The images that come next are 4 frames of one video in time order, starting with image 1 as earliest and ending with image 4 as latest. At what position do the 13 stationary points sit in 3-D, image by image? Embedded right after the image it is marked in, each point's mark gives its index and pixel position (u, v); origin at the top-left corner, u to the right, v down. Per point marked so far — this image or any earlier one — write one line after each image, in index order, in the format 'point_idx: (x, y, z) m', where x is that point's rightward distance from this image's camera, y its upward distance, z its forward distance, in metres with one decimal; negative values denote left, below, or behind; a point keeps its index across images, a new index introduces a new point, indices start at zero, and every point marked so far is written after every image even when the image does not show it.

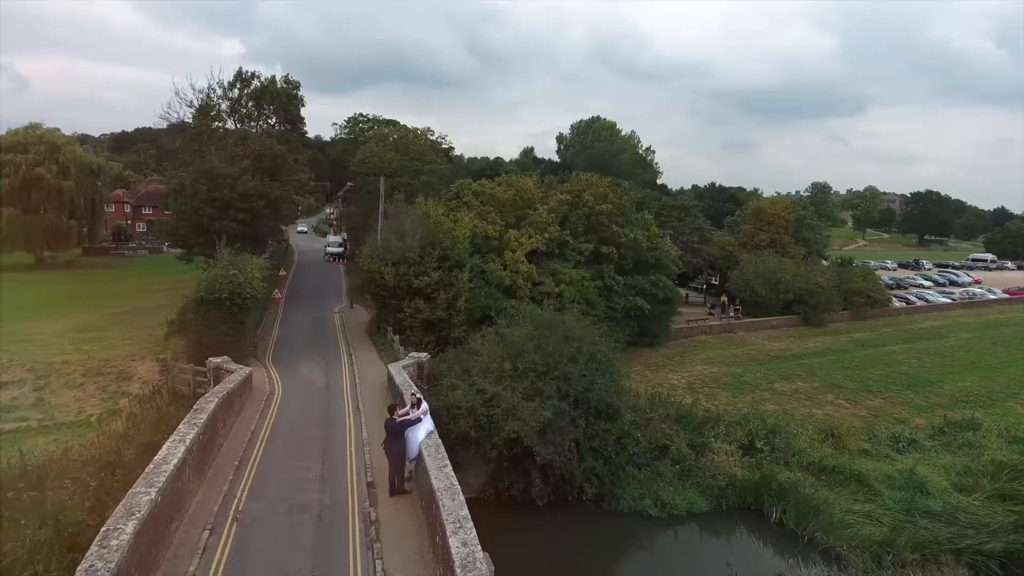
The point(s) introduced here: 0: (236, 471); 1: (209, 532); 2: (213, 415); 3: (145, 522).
0: (-5.6, -3.7, +12.9) m
1: (-5.1, -4.0, +10.6) m
2: (-6.3, -2.6, +13.5) m
3: (-5.1, -3.2, +8.8) m
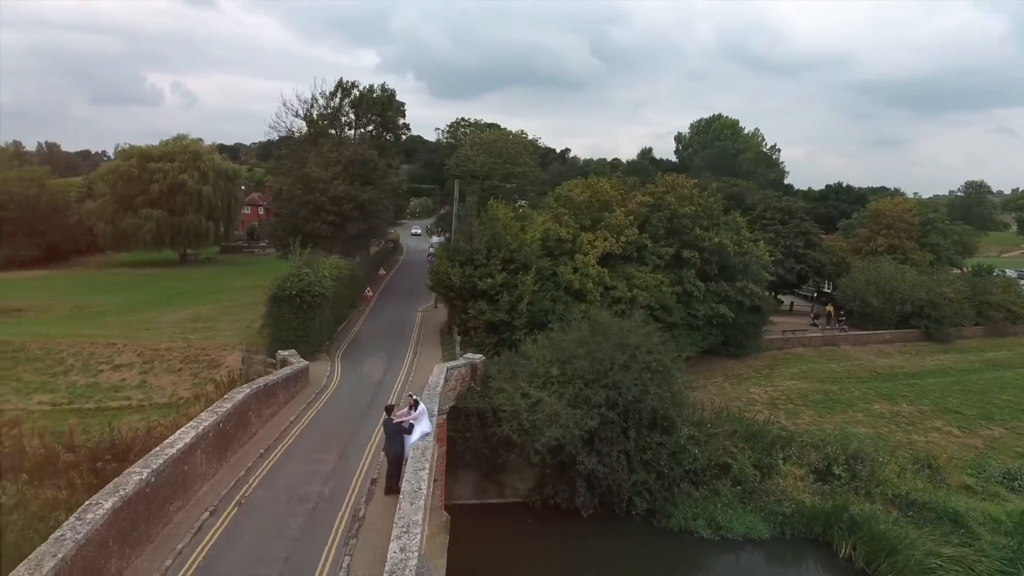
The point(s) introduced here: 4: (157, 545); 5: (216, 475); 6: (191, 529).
0: (-5.5, -3.7, +13.7) m
1: (-5.4, -4.0, +11.3) m
2: (-6.1, -2.6, +14.5) m
3: (-5.8, -3.2, +9.6) m
4: (-5.7, -4.1, +10.3) m
5: (-5.9, -3.7, +12.7) m
6: (-5.4, -4.1, +10.8) m
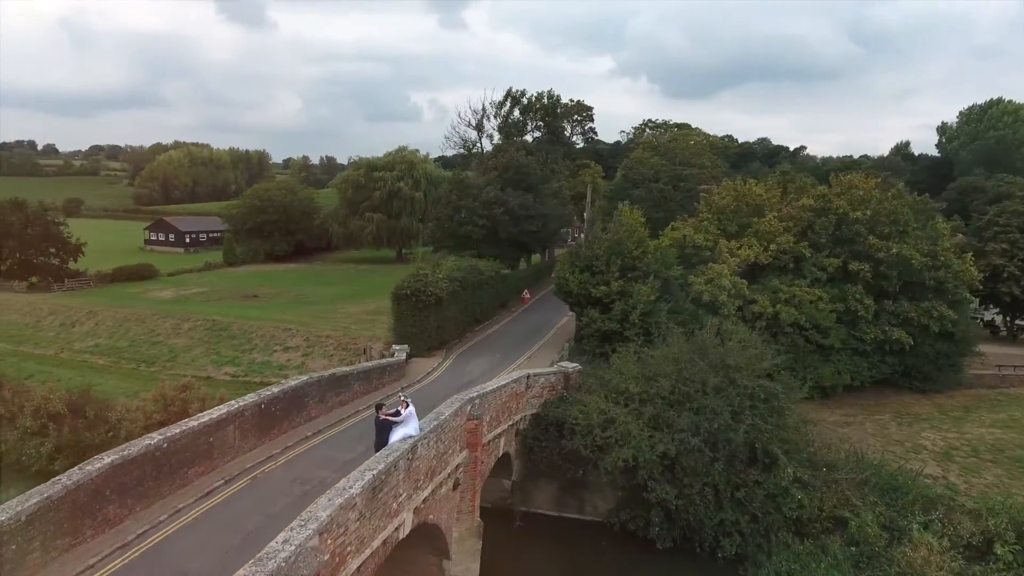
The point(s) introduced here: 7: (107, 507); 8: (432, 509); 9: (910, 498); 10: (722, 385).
0: (-5.1, -3.6, +15.3) m
1: (-5.9, -3.9, +13.0) m
2: (-5.3, -2.5, +16.2) m
3: (-6.8, -3.1, +11.5) m
4: (-6.5, -4.0, +12.1) m
5: (-5.8, -3.6, +14.4) m
6: (-6.1, -4.0, +12.5) m
7: (-6.9, -3.8, +11.0) m
8: (-1.7, -4.8, +13.9) m
9: (+11.4, -6.0, +18.4) m
10: (+6.2, -2.8, +18.9) m
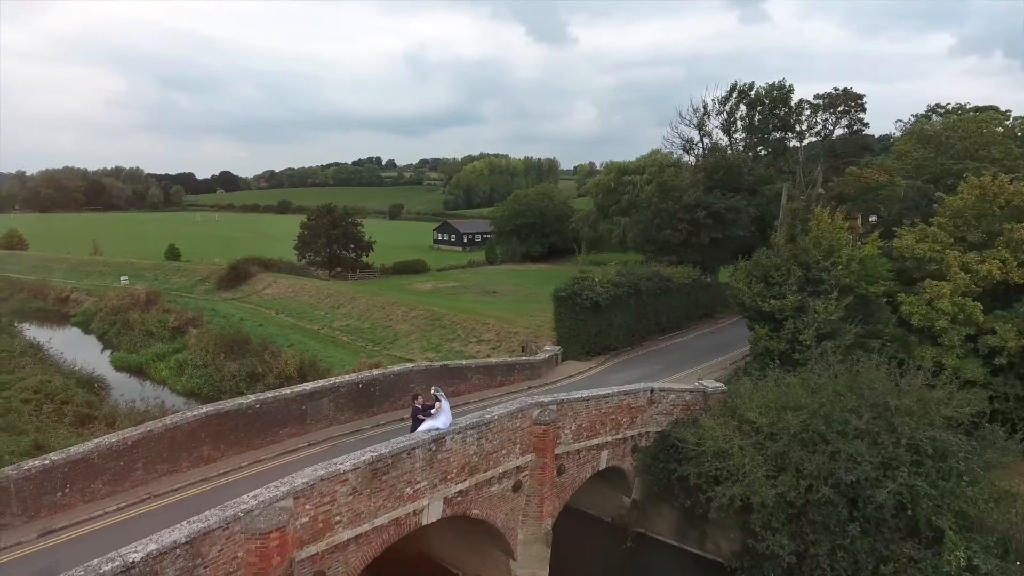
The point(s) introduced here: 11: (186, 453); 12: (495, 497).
0: (-3.2, -3.5, +16.9) m
1: (-4.9, -3.7, +15.1) m
2: (-2.9, -2.4, +17.8) m
3: (-6.3, -2.7, +14.2) m
4: (-5.8, -3.7, +14.6) m
5: (-4.2, -3.4, +16.4) m
6: (-5.3, -3.7, +14.8) m
7: (-6.7, -3.4, +13.8) m
8: (-0.7, -4.8, +14.2) m
9: (+12.9, -6.8, +12.5) m
10: (+8.6, -3.3, +15.3) m
11: (-6.9, -3.5, +13.5) m
12: (-0.4, -4.7, +14.6) m
